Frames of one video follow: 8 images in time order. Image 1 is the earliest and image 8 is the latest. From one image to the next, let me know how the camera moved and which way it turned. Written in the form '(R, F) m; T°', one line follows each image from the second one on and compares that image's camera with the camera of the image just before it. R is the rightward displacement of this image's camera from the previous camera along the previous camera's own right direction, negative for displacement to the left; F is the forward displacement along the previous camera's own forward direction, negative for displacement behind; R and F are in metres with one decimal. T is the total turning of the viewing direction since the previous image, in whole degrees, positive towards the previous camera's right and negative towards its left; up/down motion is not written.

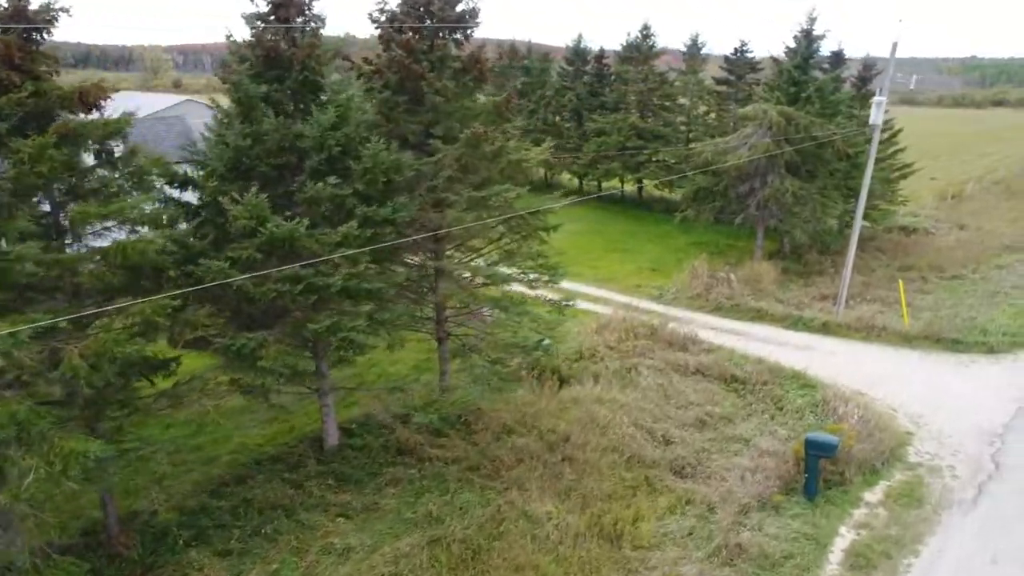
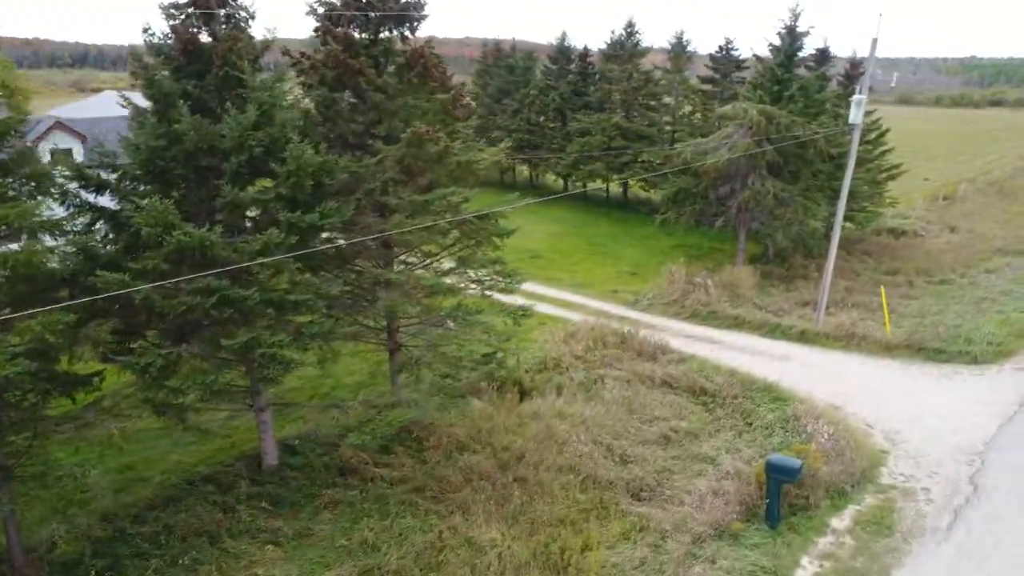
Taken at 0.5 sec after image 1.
(+0.8, +0.8) m; 0°
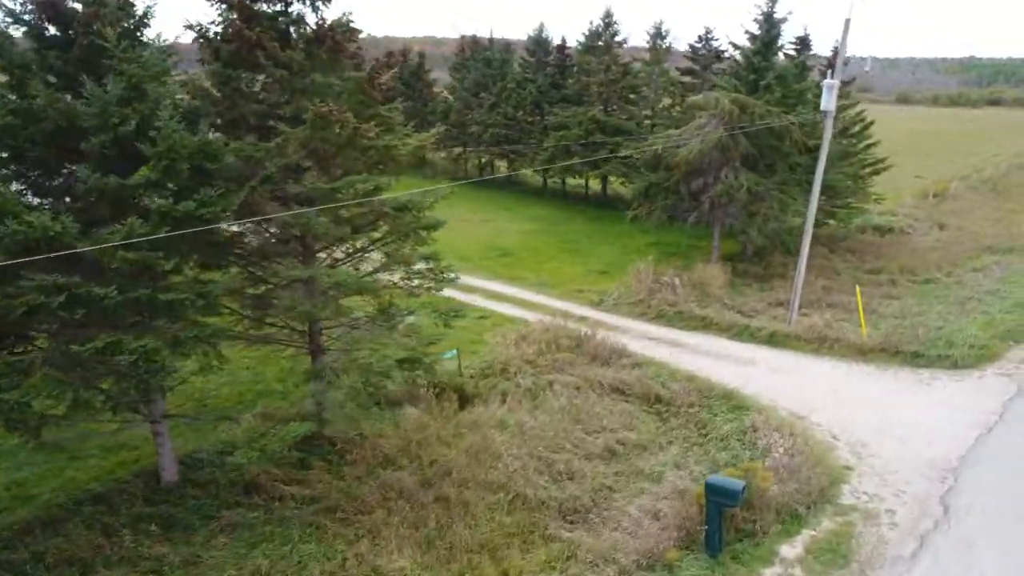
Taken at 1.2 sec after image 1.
(+1.2, +1.2) m; 0°
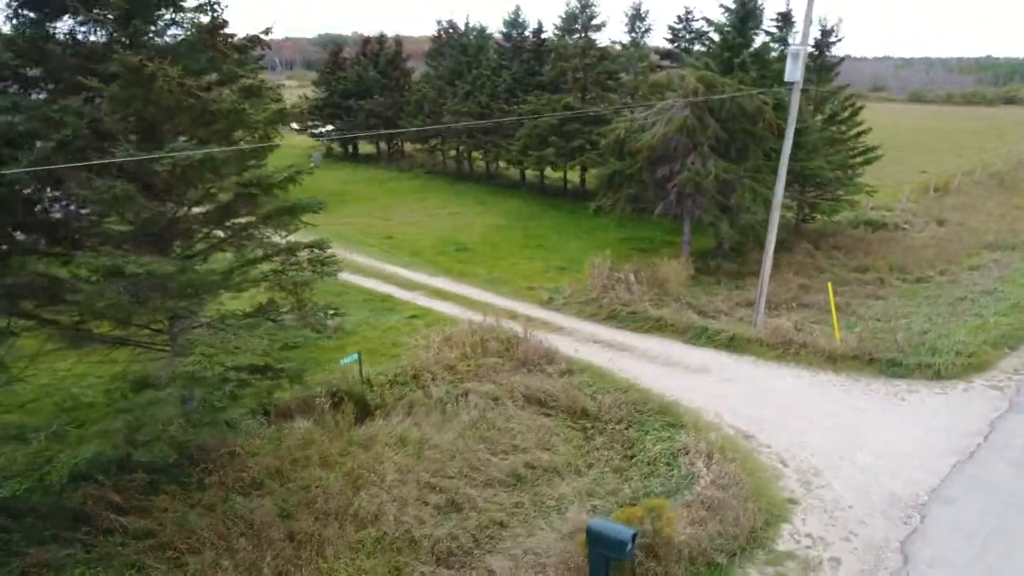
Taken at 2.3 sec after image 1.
(+1.7, +1.9) m; -1°
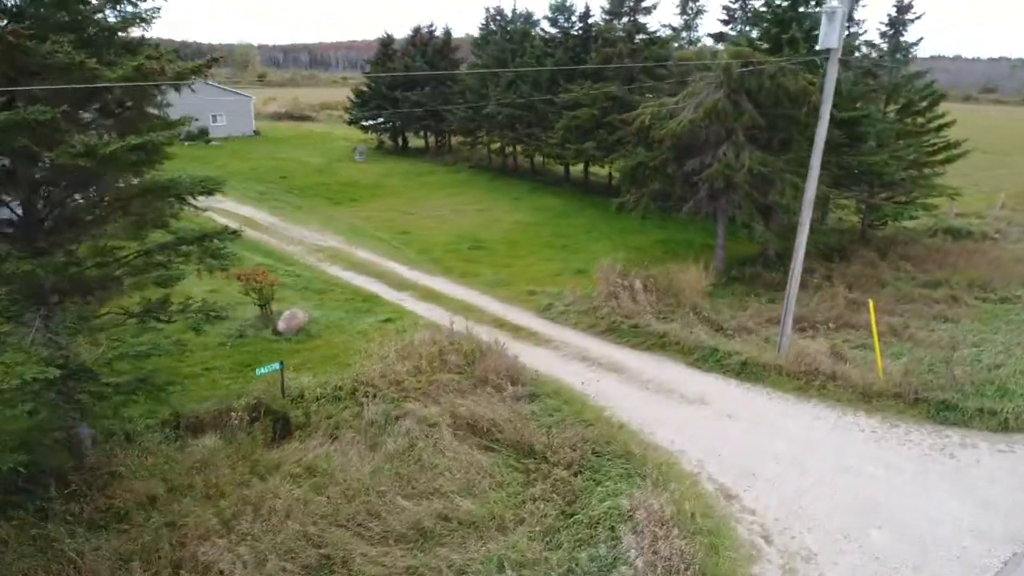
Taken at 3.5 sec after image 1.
(+1.9, +2.2) m; -6°
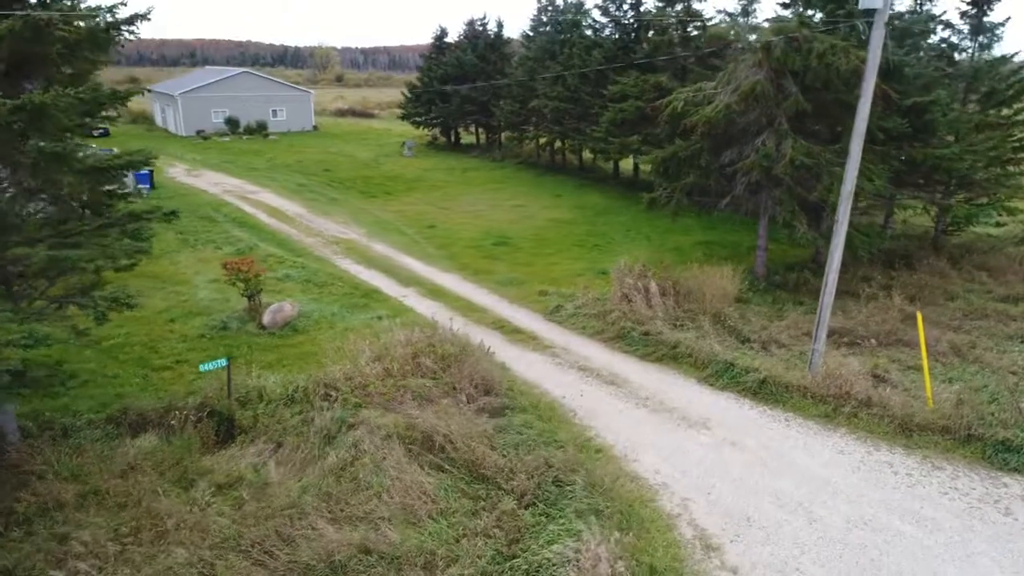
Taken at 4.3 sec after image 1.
(+1.3, +1.4) m; -6°
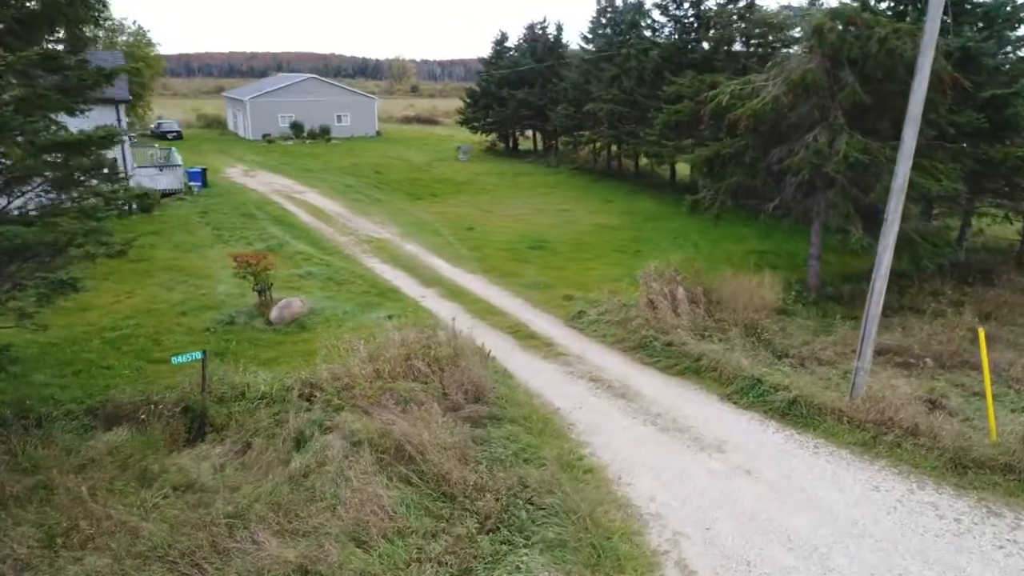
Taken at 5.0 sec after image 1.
(+0.9, +0.9) m; -6°
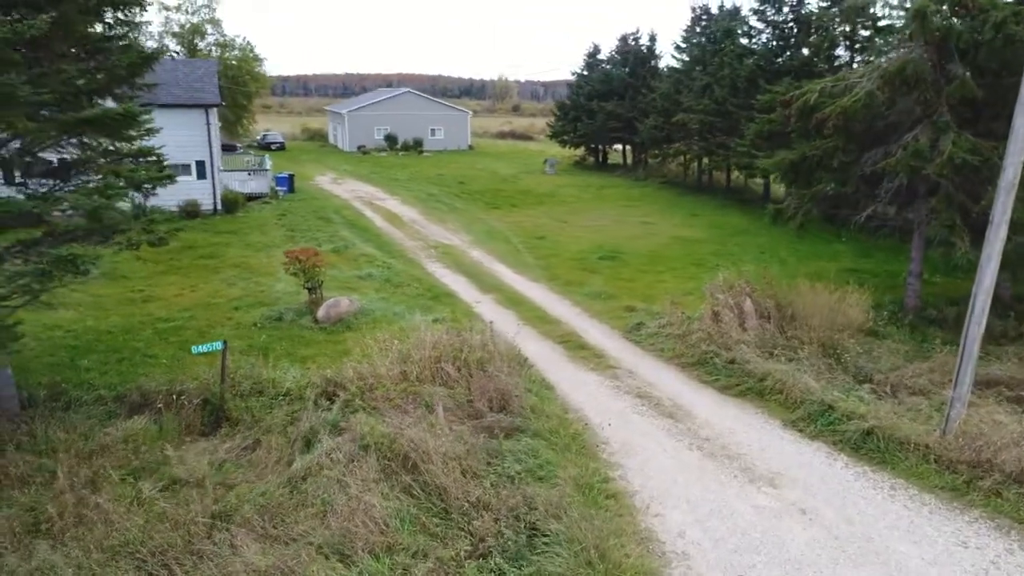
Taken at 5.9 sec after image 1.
(+0.7, +0.8) m; -8°
